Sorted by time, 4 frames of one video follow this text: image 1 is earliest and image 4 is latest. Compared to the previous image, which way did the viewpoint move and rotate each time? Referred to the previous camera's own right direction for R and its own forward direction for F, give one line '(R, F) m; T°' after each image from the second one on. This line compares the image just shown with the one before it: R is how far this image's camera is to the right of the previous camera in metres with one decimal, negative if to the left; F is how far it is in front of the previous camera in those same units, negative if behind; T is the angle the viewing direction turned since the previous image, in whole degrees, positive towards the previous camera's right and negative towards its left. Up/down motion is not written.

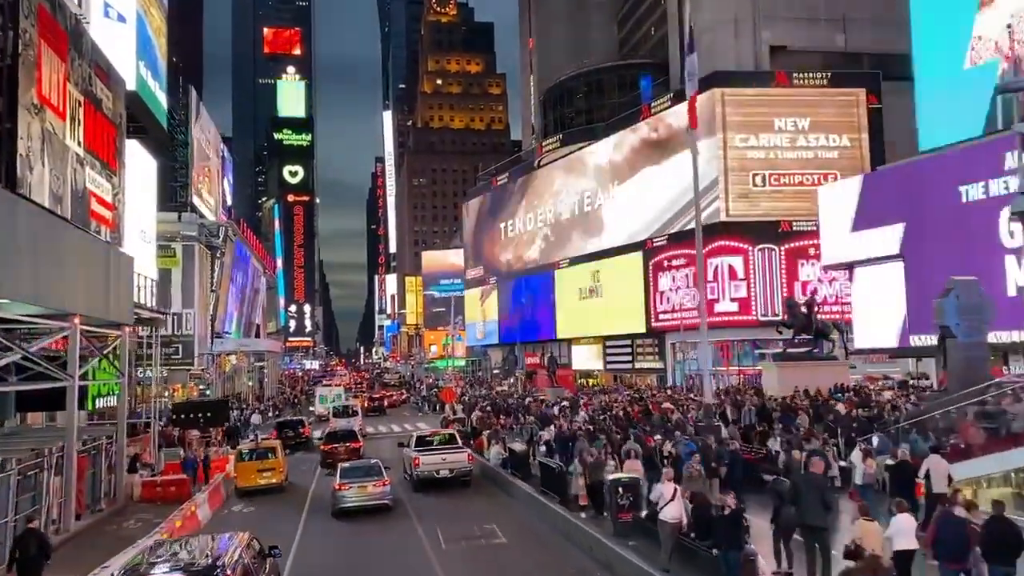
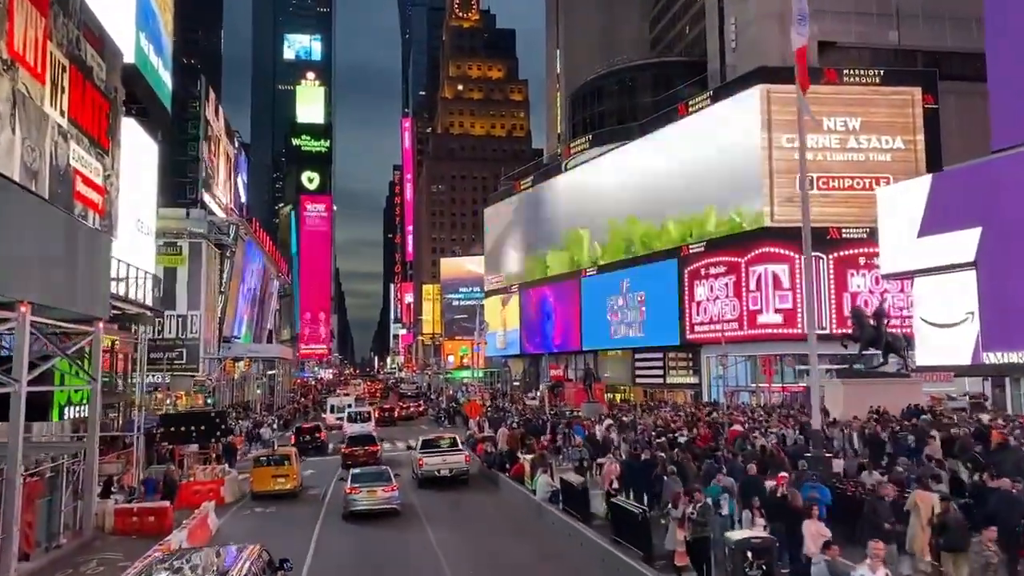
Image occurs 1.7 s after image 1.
(-0.8, +3.7) m; -1°
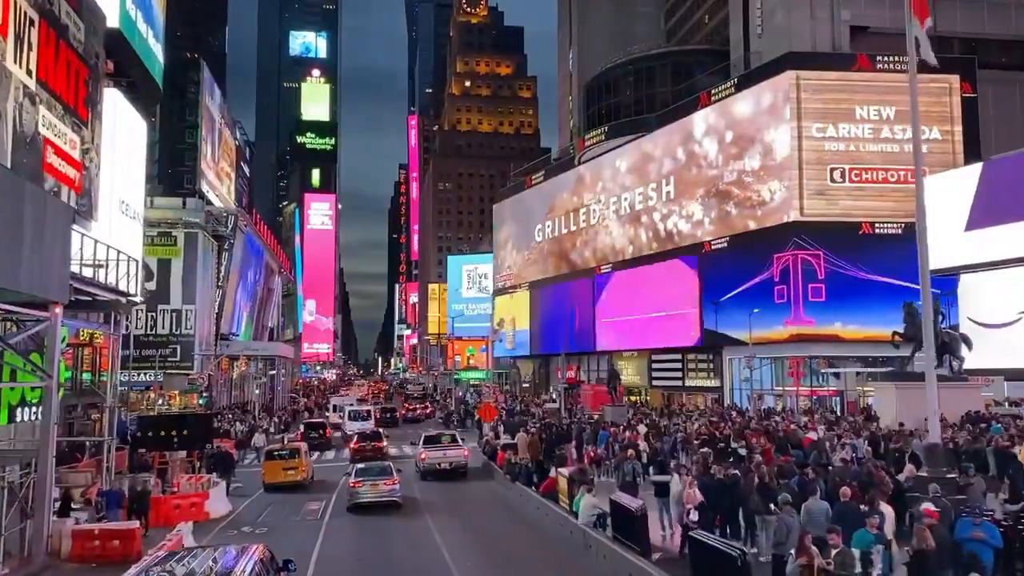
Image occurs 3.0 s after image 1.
(-0.6, +2.9) m; 0°
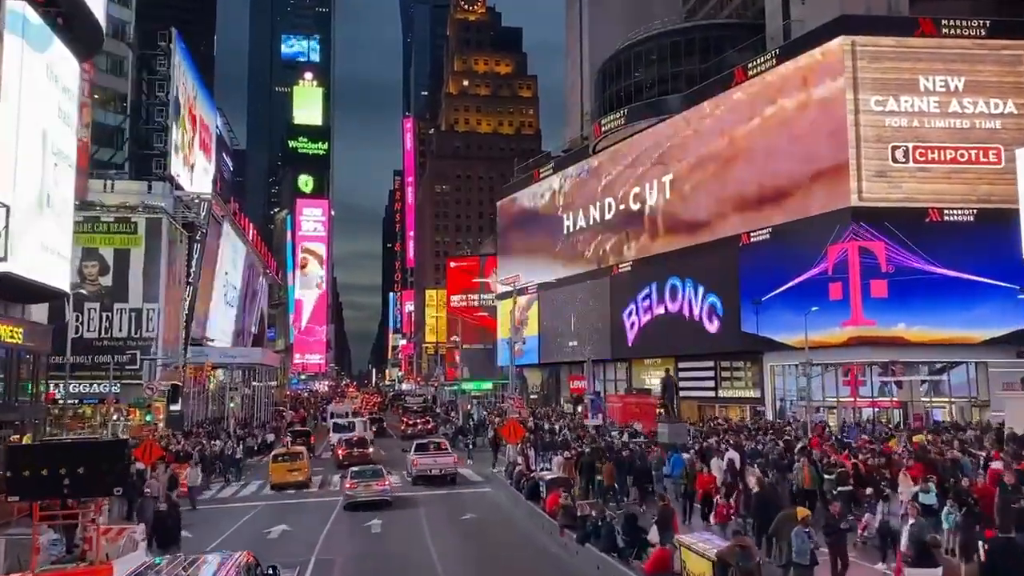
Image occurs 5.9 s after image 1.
(-1.1, +6.7) m; 0°
